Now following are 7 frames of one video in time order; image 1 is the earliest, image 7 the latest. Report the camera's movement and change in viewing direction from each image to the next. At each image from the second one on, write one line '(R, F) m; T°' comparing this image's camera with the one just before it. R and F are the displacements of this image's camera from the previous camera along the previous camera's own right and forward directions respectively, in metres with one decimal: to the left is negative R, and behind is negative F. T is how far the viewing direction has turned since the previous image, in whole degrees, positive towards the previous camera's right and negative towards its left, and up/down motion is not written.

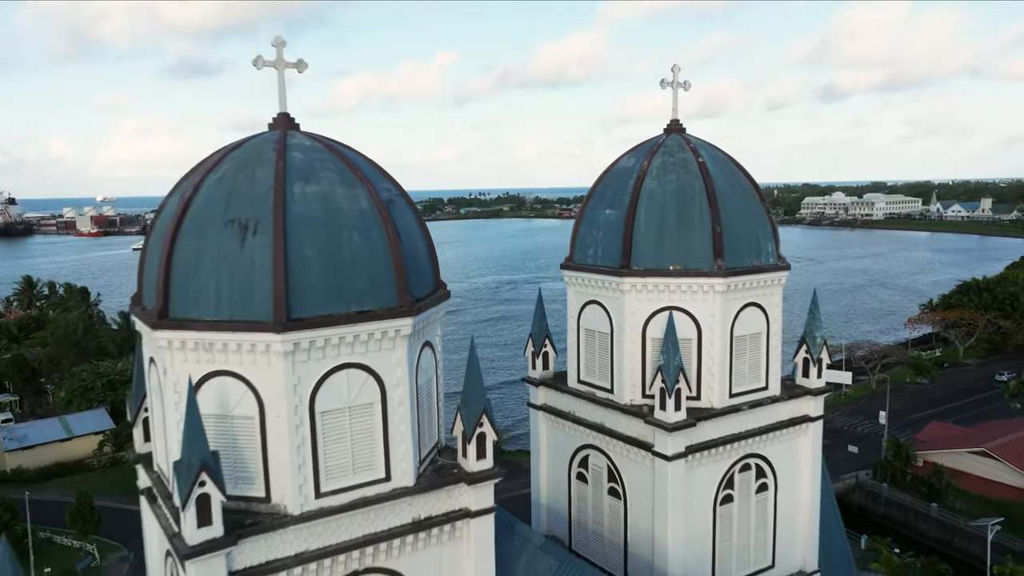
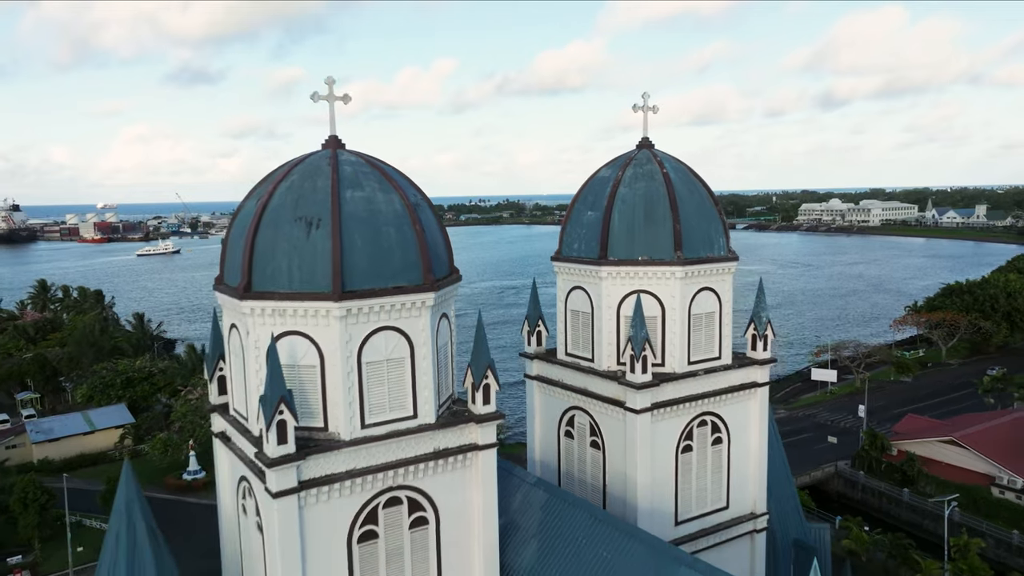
(0.0, -1.9) m; 0°
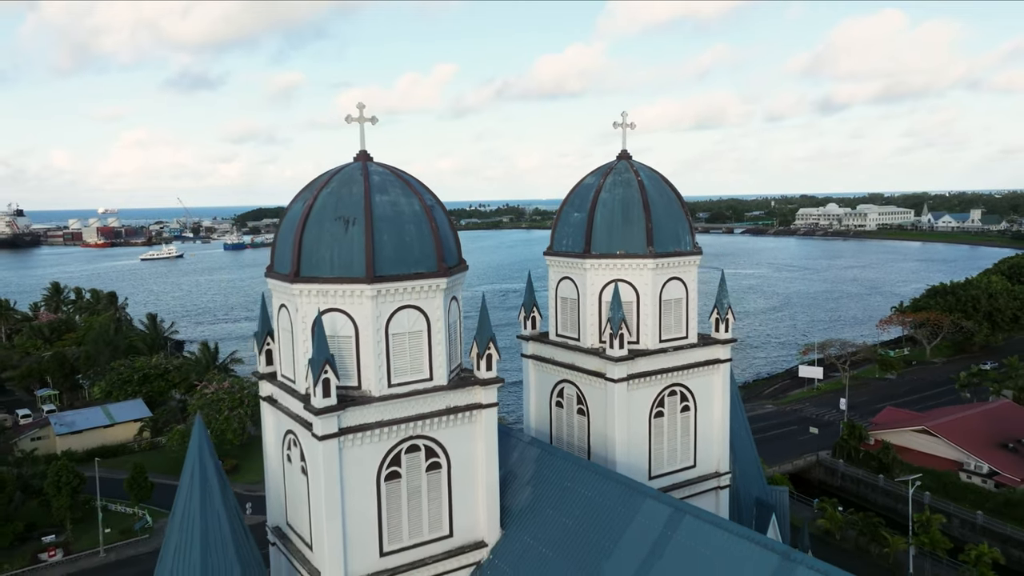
(0.0, -1.8) m; 0°
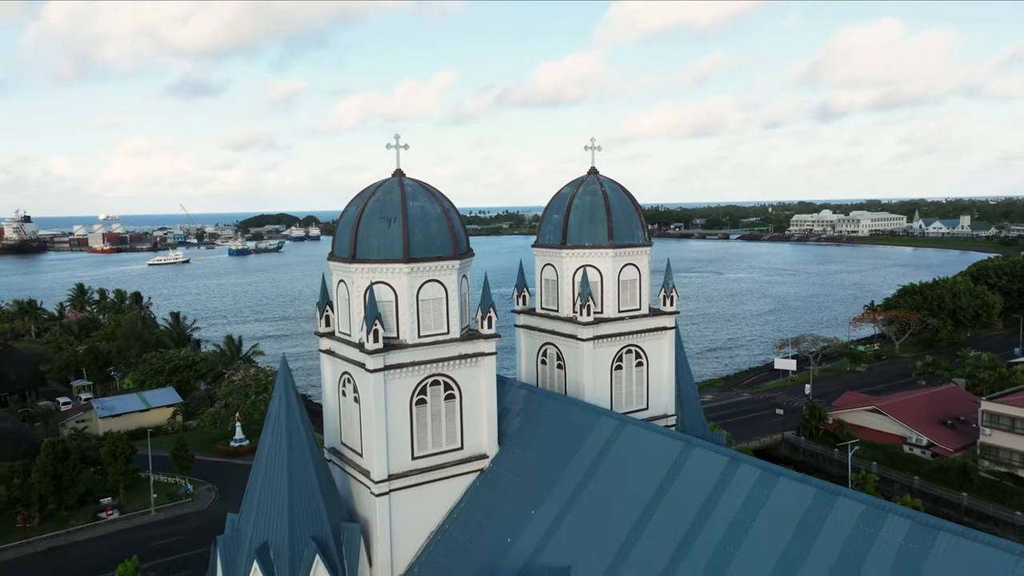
(+0.1, -3.9) m; 0°
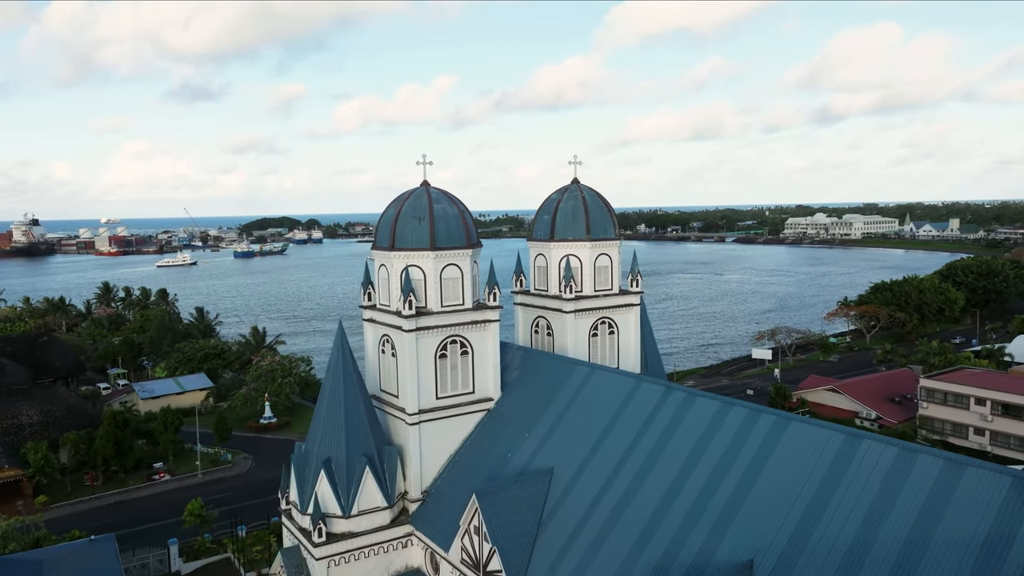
(0.0, -4.4) m; 0°
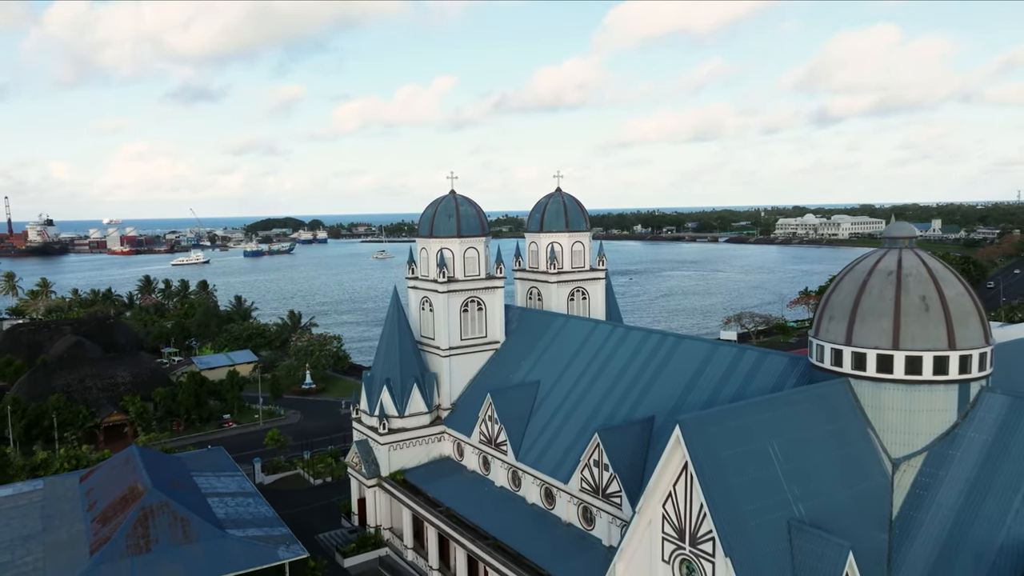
(-0.1, -8.1) m; 0°
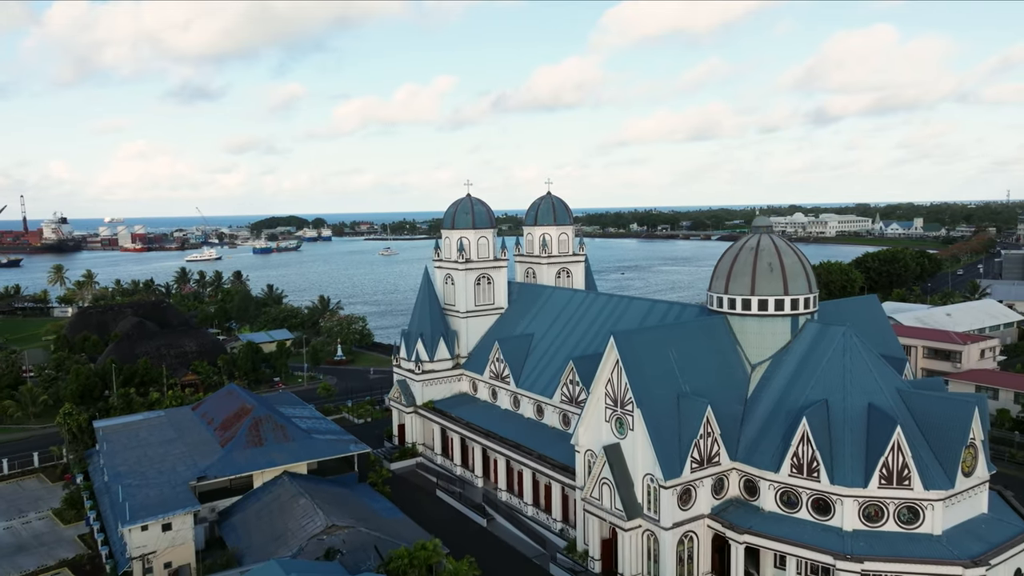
(-0.1, -8.8) m; 0°
